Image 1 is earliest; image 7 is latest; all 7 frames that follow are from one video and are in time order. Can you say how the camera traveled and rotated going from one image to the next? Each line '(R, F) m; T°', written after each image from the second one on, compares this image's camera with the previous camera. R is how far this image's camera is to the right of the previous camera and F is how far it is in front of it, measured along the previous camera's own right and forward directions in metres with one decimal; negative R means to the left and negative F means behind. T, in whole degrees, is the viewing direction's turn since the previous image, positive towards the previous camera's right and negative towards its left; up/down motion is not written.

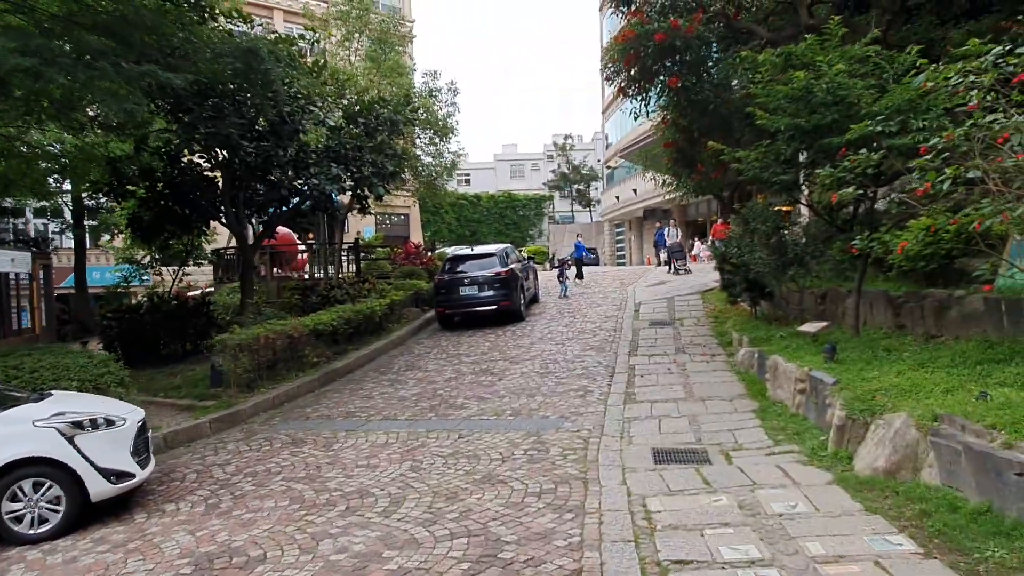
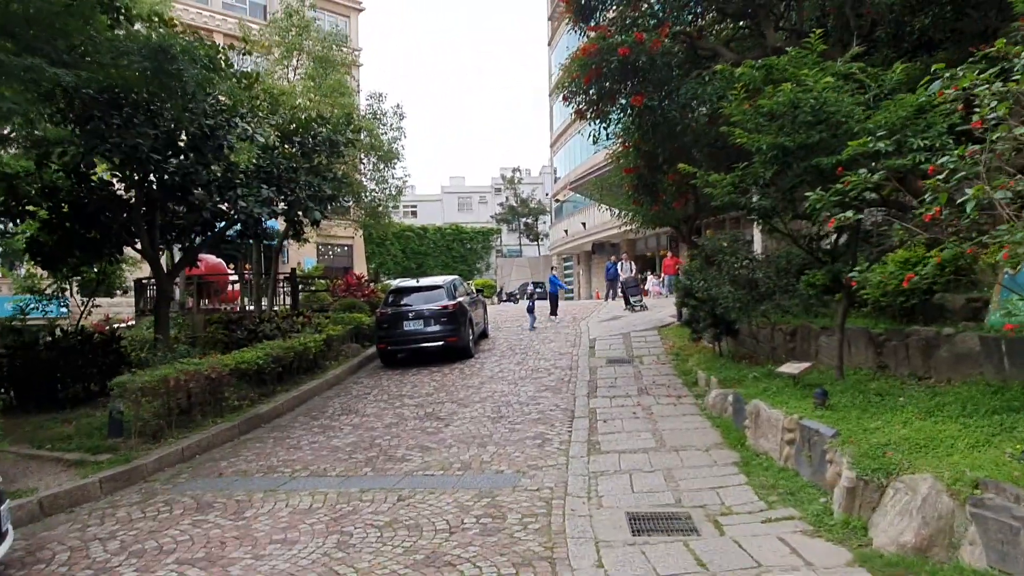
(0.0, +0.9) m; +4°
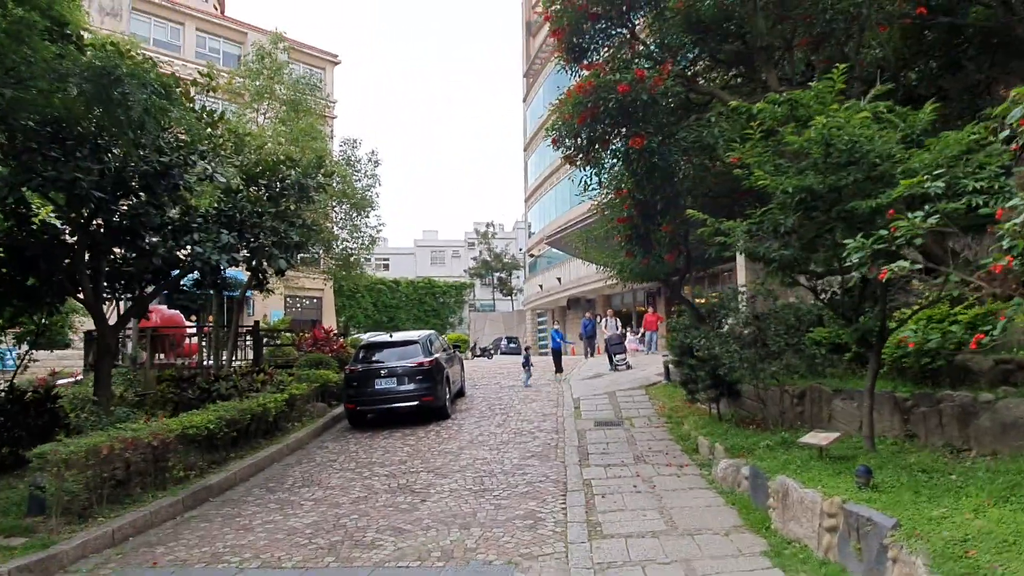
(-0.2, +0.9) m; +2°
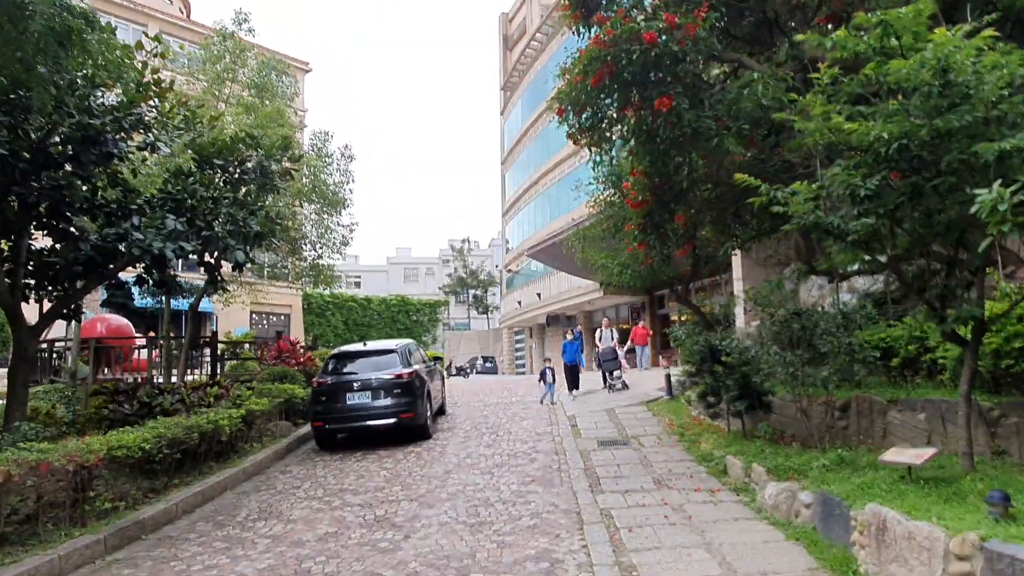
(-0.3, +1.4) m; +2°
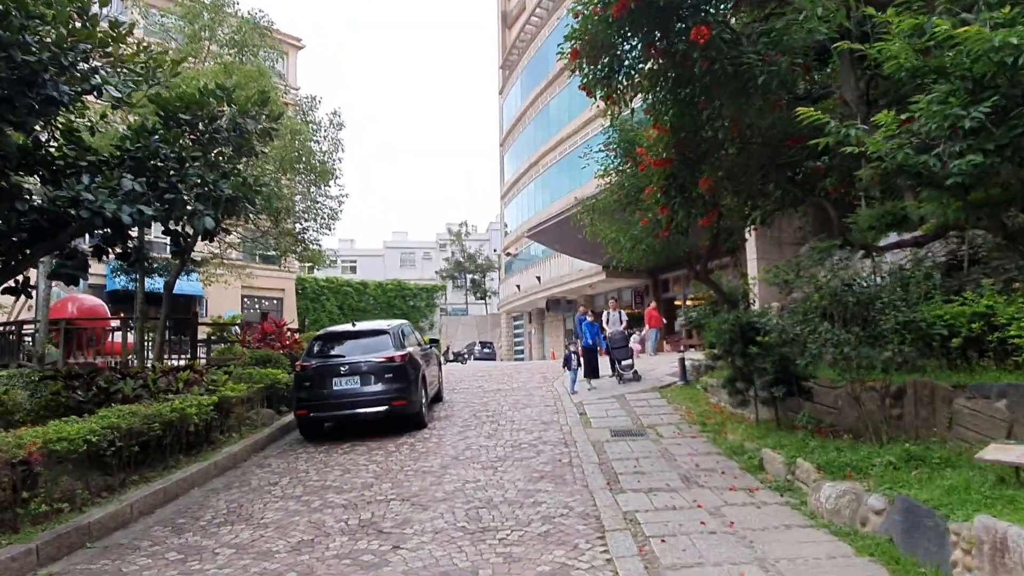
(-0.1, +1.0) m; 0°
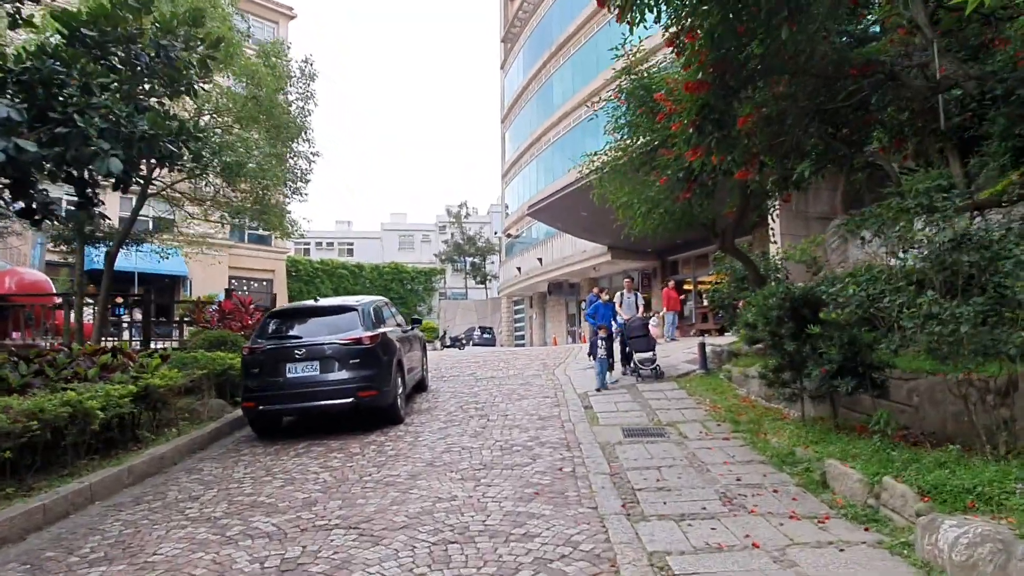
(+0.1, +1.7) m; 0°
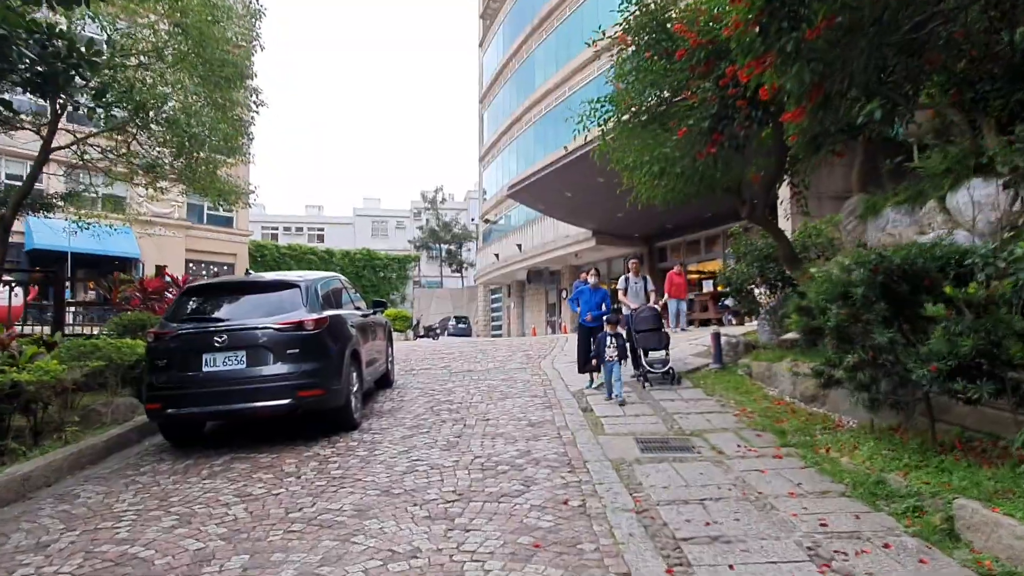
(-0.1, +1.7) m; +2°
